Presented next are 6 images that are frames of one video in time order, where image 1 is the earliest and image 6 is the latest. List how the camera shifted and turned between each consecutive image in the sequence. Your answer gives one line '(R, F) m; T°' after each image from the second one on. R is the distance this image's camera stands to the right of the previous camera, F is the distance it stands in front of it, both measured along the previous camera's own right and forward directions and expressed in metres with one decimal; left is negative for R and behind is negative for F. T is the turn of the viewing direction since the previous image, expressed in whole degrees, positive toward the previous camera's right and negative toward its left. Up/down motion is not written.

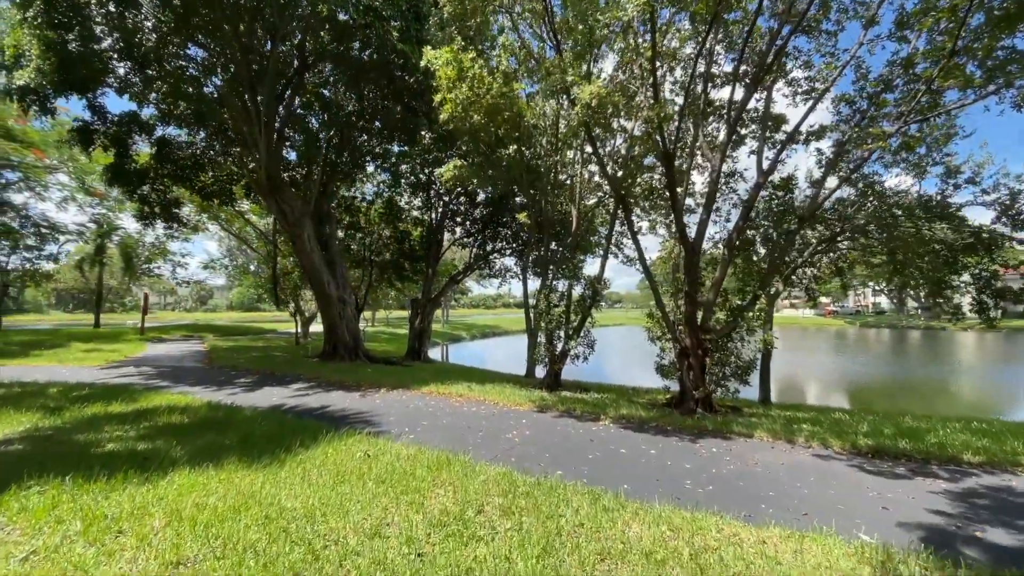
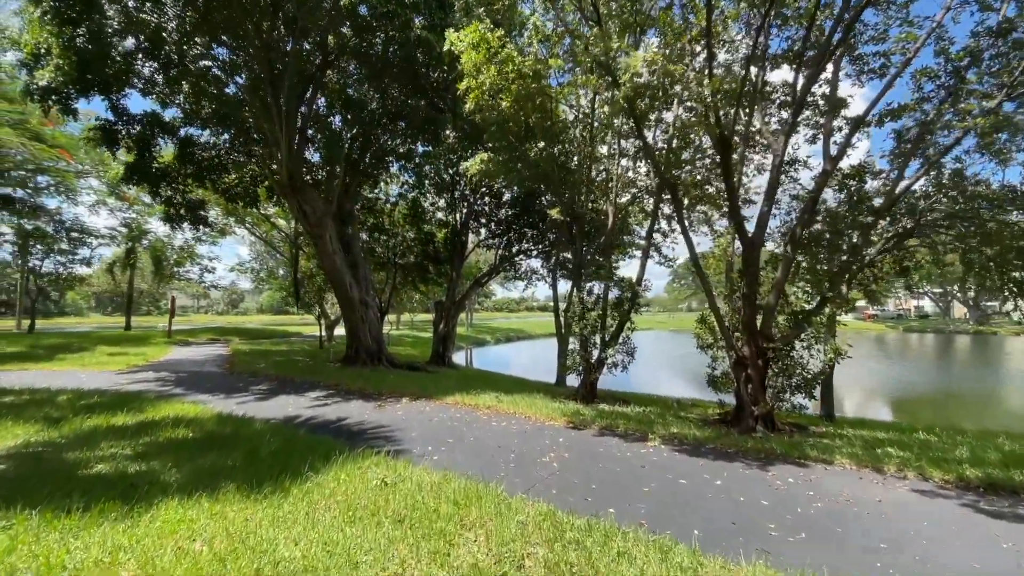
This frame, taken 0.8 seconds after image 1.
(-0.2, +0.8) m; -3°
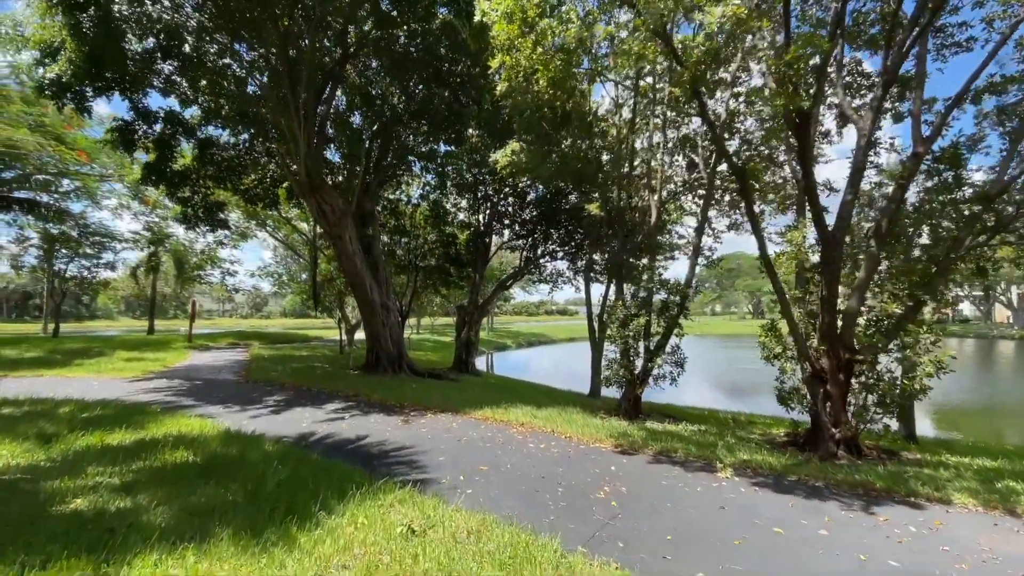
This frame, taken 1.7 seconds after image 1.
(-0.3, +0.9) m; -2°
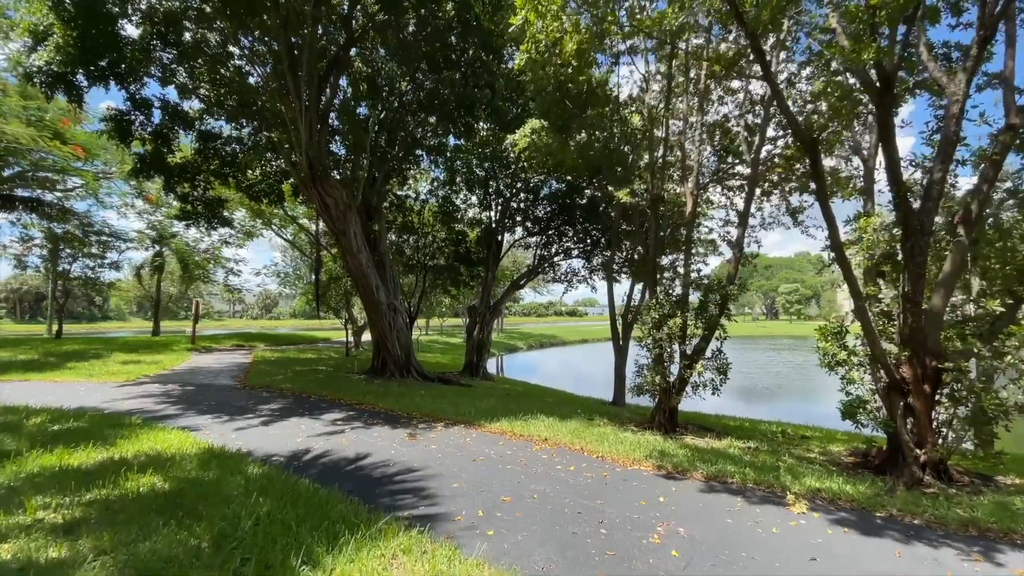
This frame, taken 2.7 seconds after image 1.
(-0.2, +0.9) m; -1°
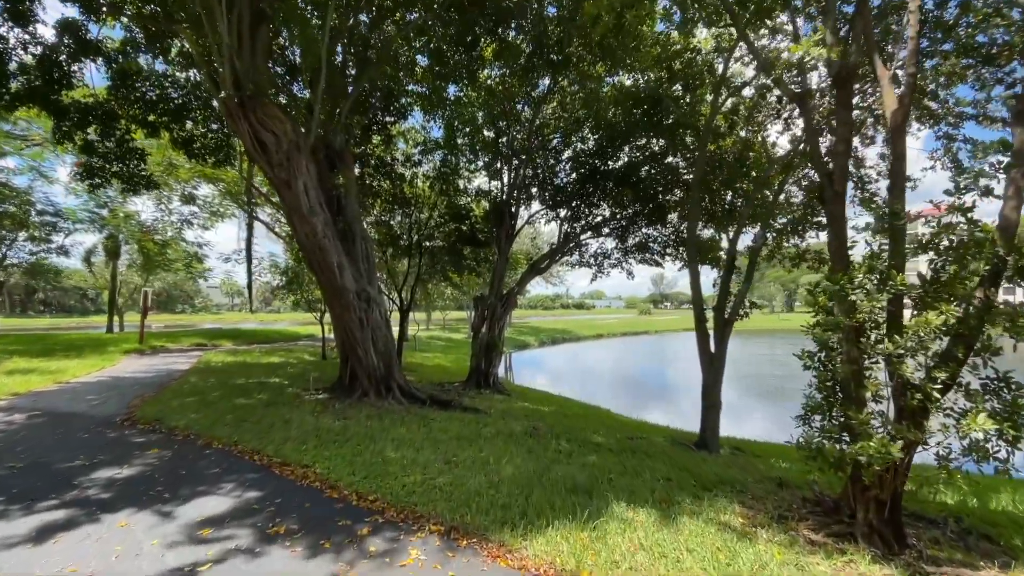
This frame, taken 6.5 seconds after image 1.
(-0.4, +3.9) m; -1°
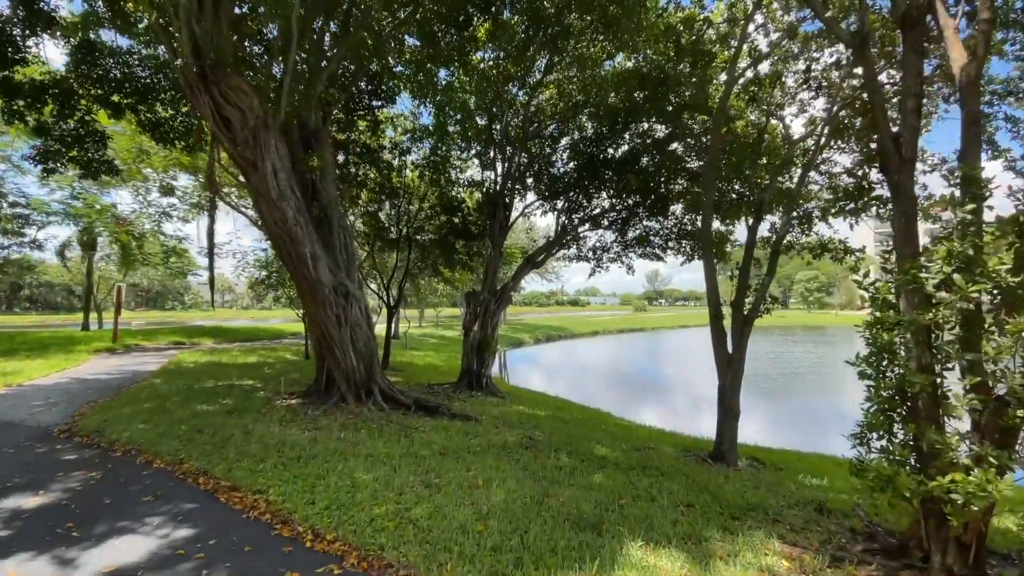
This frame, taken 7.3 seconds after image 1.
(0.0, +0.8) m; +1°
